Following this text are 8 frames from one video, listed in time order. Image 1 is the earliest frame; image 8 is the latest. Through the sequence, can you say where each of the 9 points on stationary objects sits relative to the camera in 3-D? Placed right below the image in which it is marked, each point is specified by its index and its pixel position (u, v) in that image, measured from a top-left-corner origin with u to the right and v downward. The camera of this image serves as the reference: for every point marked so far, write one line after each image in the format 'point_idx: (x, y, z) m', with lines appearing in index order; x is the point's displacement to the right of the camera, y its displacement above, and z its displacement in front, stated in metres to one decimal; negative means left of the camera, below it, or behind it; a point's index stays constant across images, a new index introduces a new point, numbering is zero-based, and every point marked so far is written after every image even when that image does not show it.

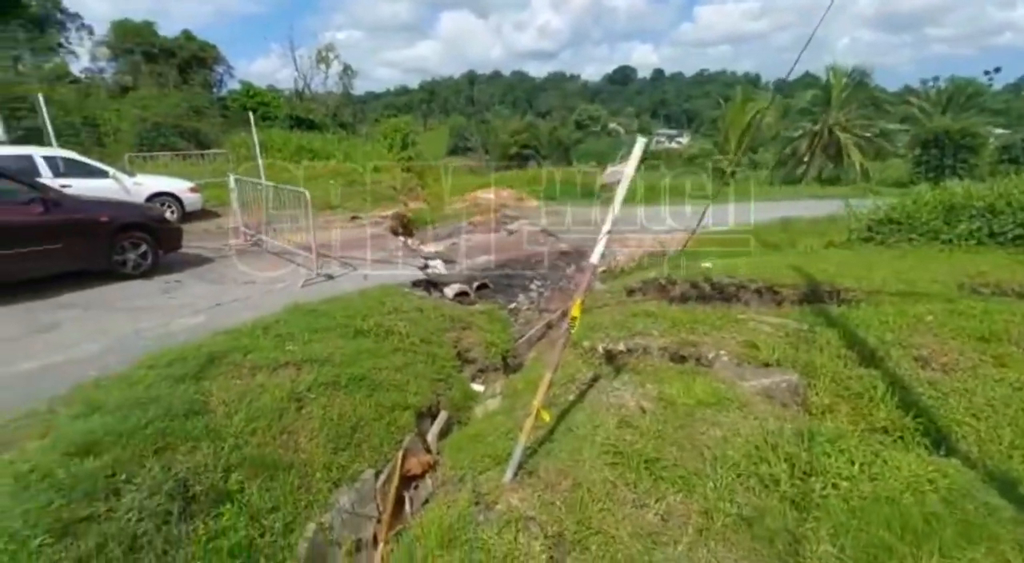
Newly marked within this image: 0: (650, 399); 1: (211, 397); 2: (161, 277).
0: (+1.3, -1.1, +4.7) m
1: (-2.4, -0.9, +4.1) m
2: (-5.1, +0.1, +7.5) m
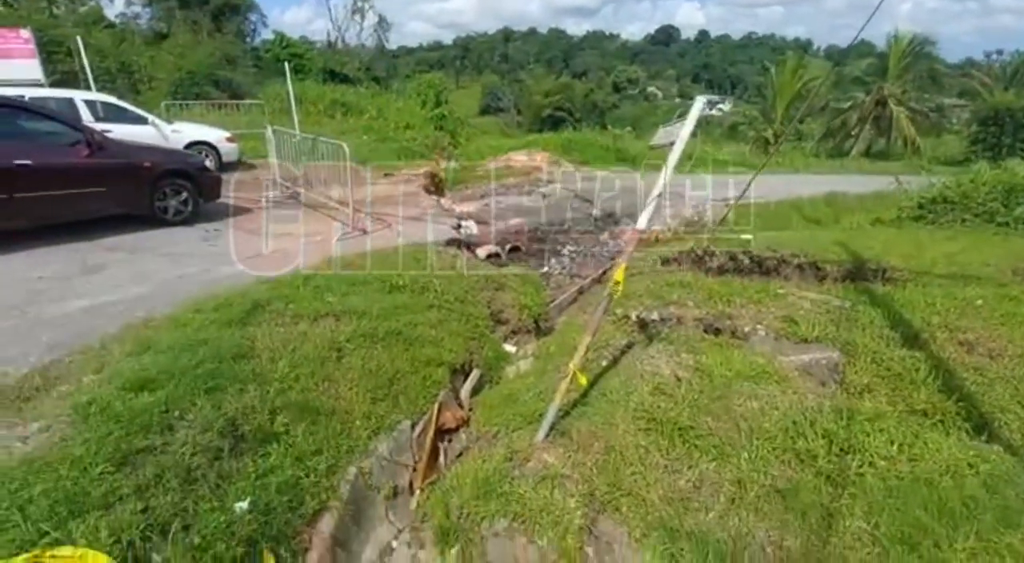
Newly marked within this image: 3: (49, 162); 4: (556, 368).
0: (+1.6, -0.8, +4.6) m
1: (-2.1, -0.5, +4.2) m
2: (-4.6, +0.9, +7.7) m
3: (-5.9, +1.5, +6.5) m
4: (+0.4, -0.8, +4.8) m
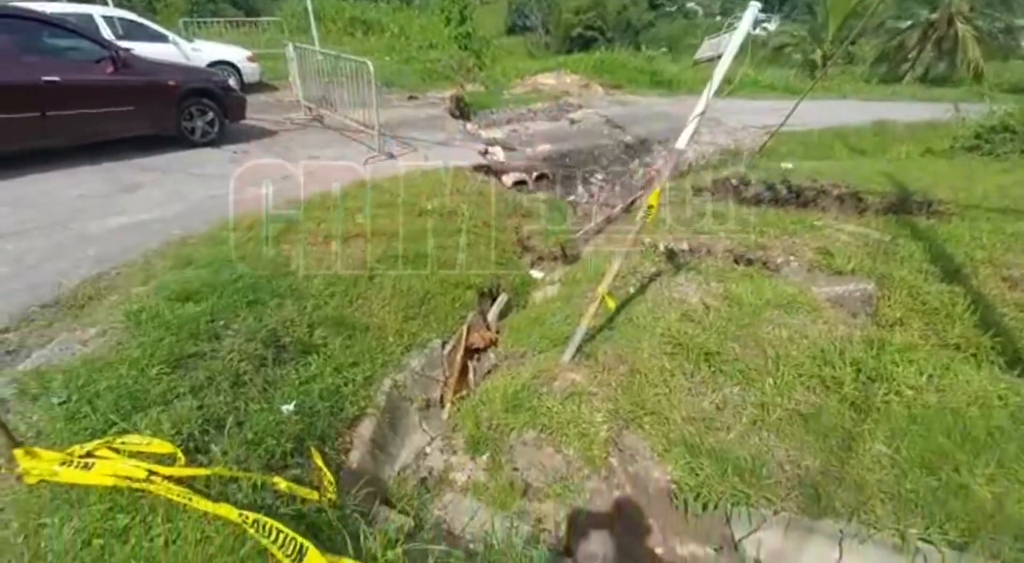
0: (+1.8, -0.1, +4.6) m
1: (-1.8, +0.2, +4.3) m
2: (-4.2, +2.0, +7.7) m
3: (-5.5, +2.6, +6.5) m
4: (+0.7, -0.1, +4.8) m
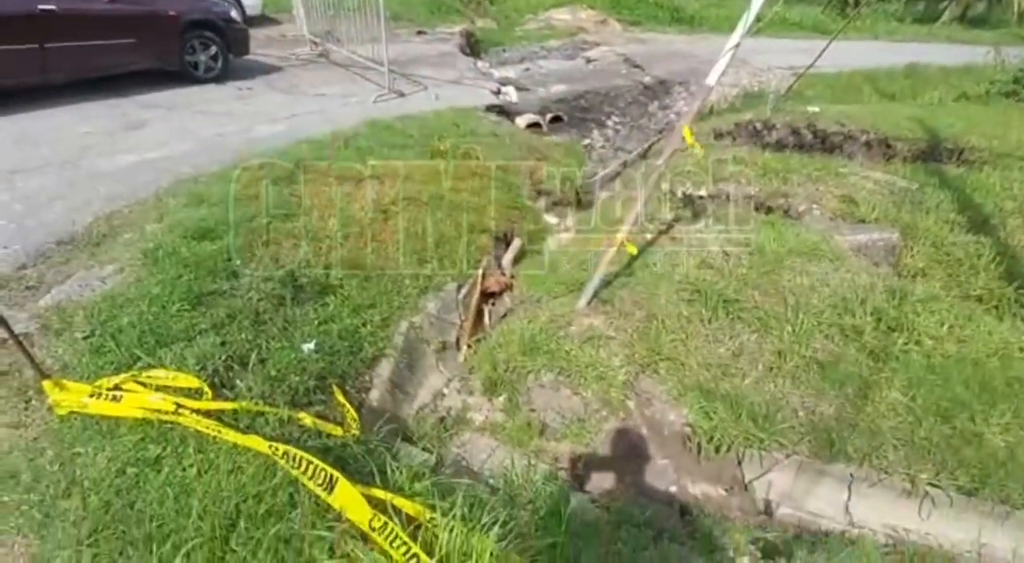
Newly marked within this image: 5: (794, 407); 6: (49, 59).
0: (+2.0, +0.3, +4.5) m
1: (-1.7, +0.7, +4.2) m
2: (-3.9, +2.9, +7.4) m
3: (-5.3, +3.3, +6.2) m
4: (+0.8, +0.4, +4.7) m
5: (+1.9, -0.8, +3.4) m
6: (-5.7, +2.7, +6.3) m
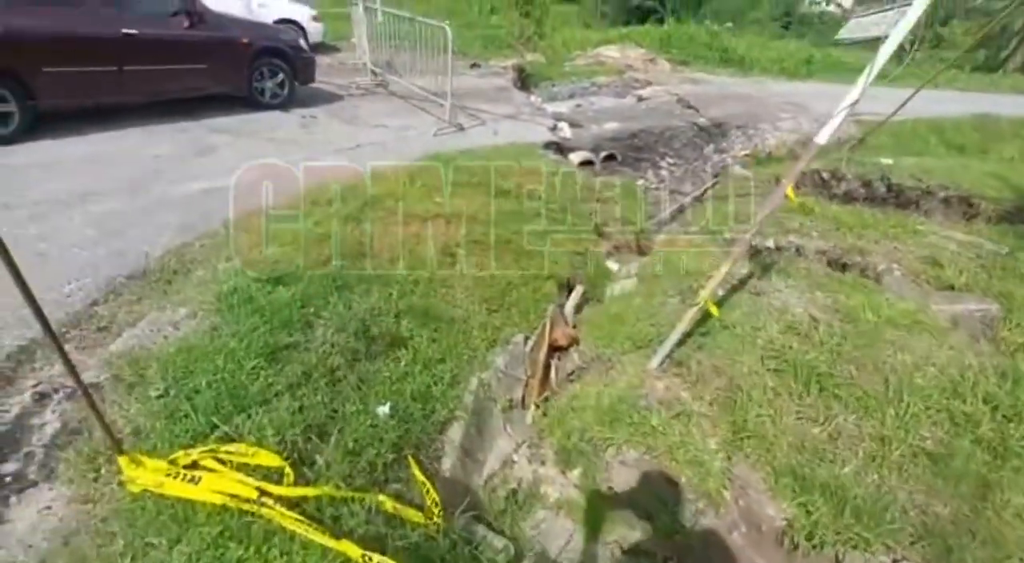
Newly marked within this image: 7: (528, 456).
0: (+2.5, -0.2, +4.2) m
1: (-1.1, +0.3, +4.1) m
2: (-3.1, +2.5, +7.5) m
3: (-4.4, +3.1, +6.4) m
4: (+1.4, -0.1, +4.5) m
5: (+2.3, -1.3, +3.1) m
6: (-4.9, +2.5, +6.5) m
7: (+0.1, -1.1, +3.3) m
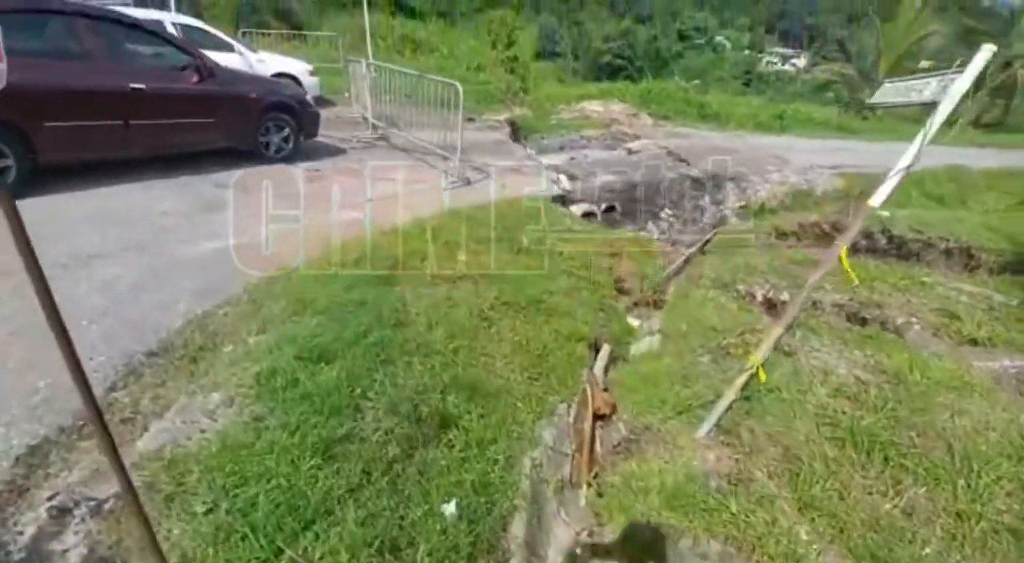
0: (+2.8, -0.7, +4.0) m
1: (-0.9, -0.2, +3.8) m
2: (-3.0, +1.7, +7.3) m
3: (-4.3, +2.4, +6.2) m
4: (+1.7, -0.6, +4.3) m
5: (+2.7, -1.7, +2.8) m
6: (-4.7, +1.8, +6.2) m
7: (+0.4, -1.5, +3.0) m
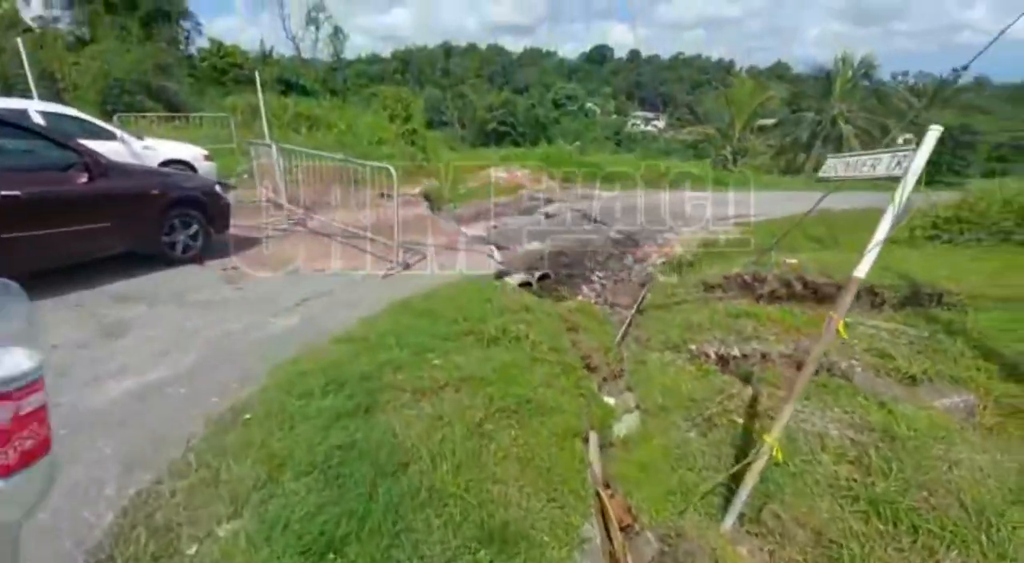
0: (+2.7, -1.2, +4.1) m
1: (-0.9, -0.9, +3.3) m
2: (-3.7, +0.3, +6.5) m
3: (-4.9, +0.9, +5.2) m
4: (+1.6, -1.2, +4.1) m
5: (+2.9, -2.0, +2.8) m
6: (-5.3, +0.3, +5.1) m
7: (+0.7, -2.1, +2.5) m
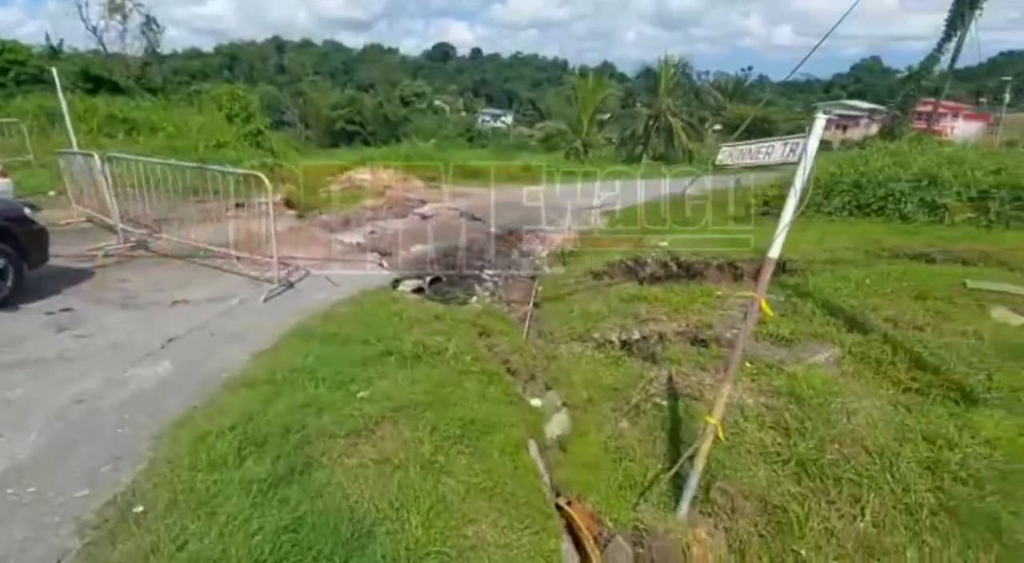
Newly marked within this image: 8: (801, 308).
0: (+2.2, -1.0, +4.5) m
1: (-1.1, -1.1, +2.7) m
2: (-4.8, -0.2, +5.1) m
3: (-5.7, +0.3, +3.6) m
4: (+1.1, -1.2, +4.2) m
5: (+2.8, -1.8, +3.3) m
6: (-5.9, -0.3, +3.3) m
7: (+0.7, -2.1, +2.4) m
8: (+4.1, -0.4, +7.1) m
